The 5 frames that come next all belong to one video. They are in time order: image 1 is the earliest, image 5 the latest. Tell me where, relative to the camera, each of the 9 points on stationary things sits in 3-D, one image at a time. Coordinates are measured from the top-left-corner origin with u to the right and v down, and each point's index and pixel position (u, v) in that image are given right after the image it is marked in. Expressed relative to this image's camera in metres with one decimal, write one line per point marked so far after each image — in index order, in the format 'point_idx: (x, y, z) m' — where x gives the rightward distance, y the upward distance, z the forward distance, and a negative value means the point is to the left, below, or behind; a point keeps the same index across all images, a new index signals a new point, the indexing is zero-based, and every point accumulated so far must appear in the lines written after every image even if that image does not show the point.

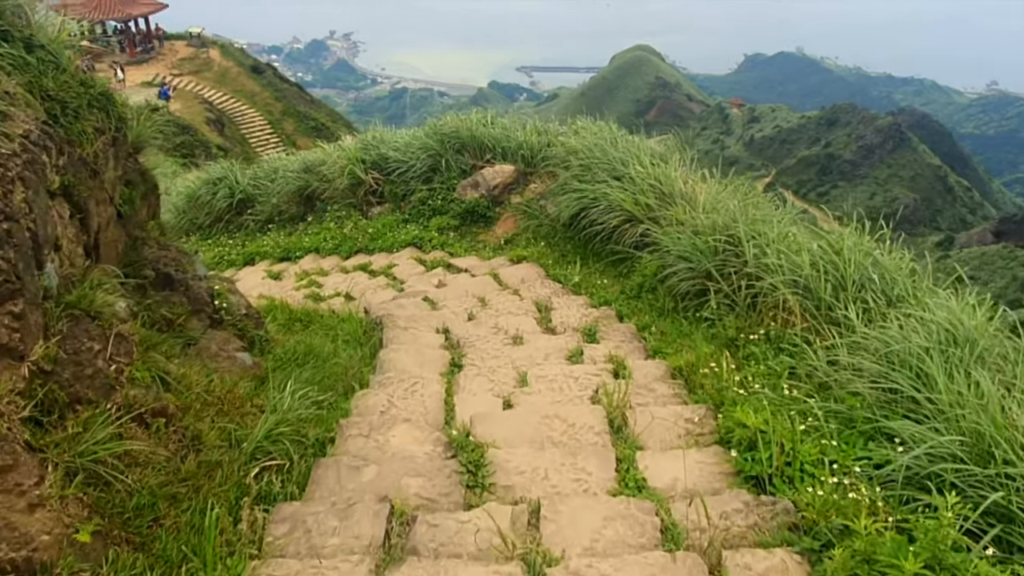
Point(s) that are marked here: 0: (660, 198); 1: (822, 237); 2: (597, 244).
0: (+1.1, +0.7, +5.8) m
1: (+1.8, +0.3, +4.6) m
2: (+0.7, +0.3, +5.9) m
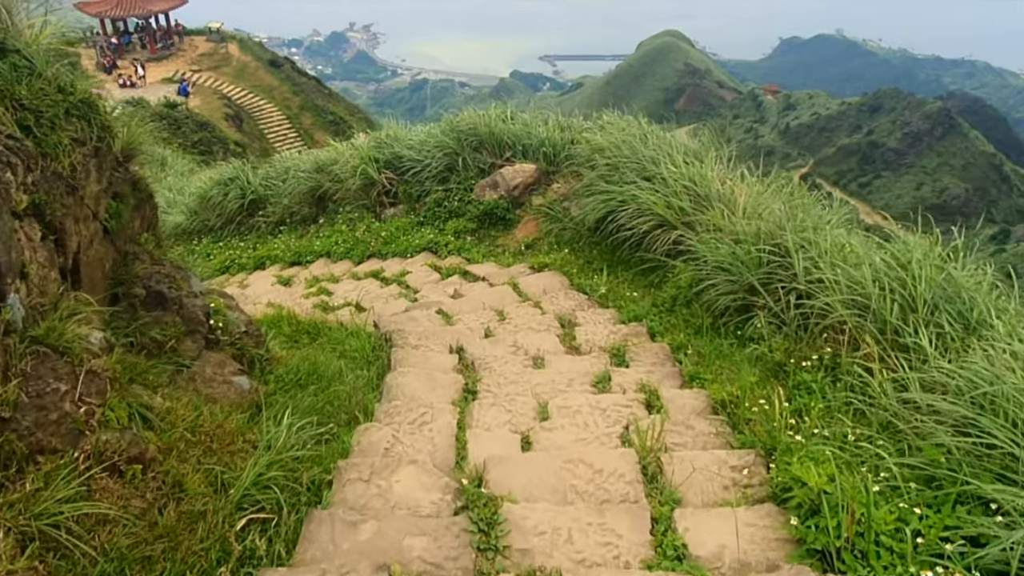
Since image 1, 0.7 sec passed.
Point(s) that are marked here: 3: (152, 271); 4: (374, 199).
0: (+1.2, +0.6, +5.4) m
1: (+1.9, +0.2, +4.2) m
2: (+0.8, +0.3, +5.5) m
3: (-1.6, +0.1, +3.5) m
4: (-1.4, +0.9, +7.8) m
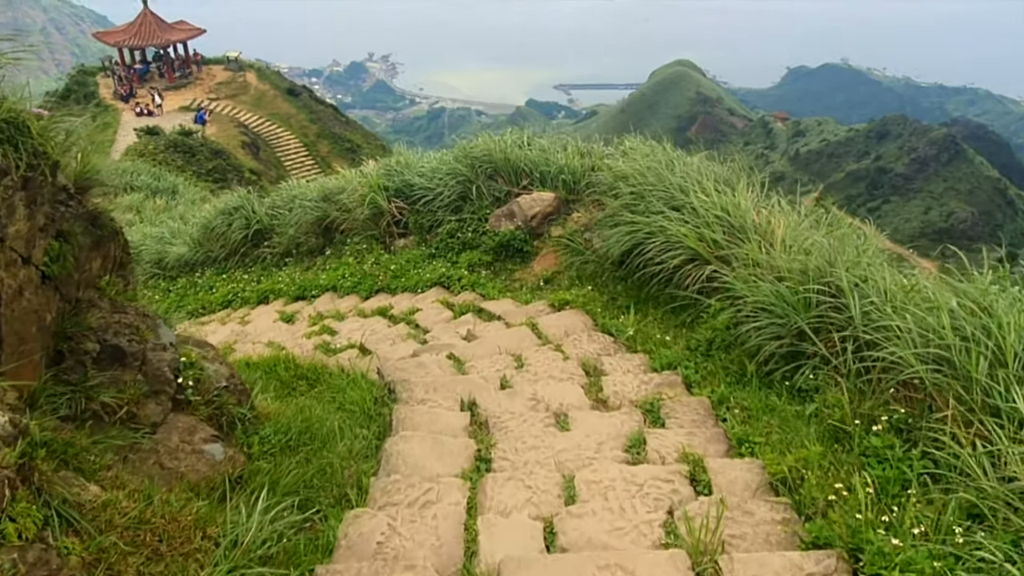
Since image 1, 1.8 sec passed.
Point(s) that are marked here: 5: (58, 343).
0: (+1.4, +0.3, +4.9) m
1: (+2.0, 0.0, +3.6) m
2: (+0.9, 0.0, +5.0) m
3: (-1.5, -0.1, +3.0) m
4: (-1.2, +0.5, +7.3) m
5: (-1.6, -0.2, +2.8) m
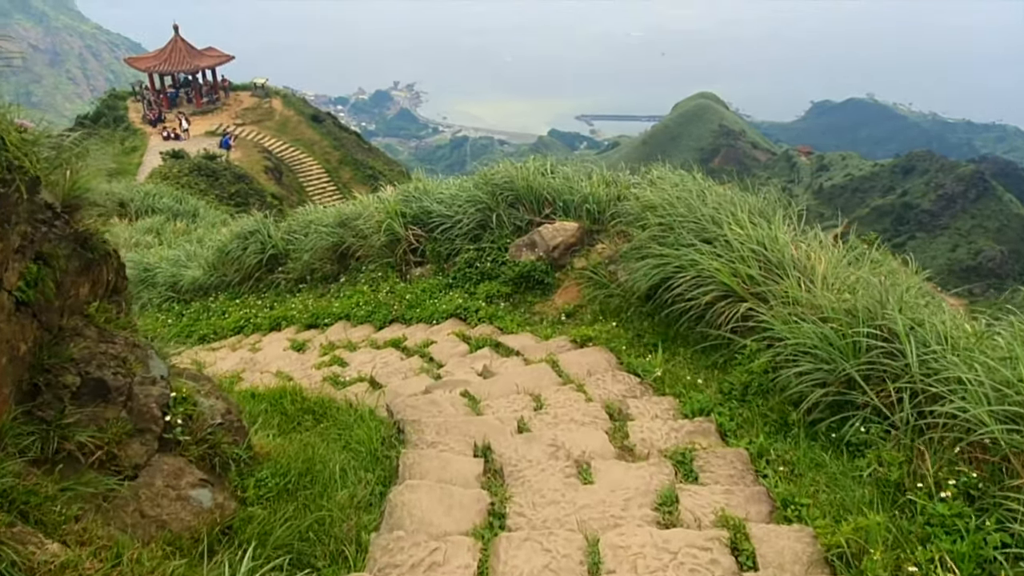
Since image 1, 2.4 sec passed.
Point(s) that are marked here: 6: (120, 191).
0: (+1.5, +0.1, +4.6) m
1: (+2.1, -0.2, +3.3) m
2: (+1.0, -0.2, +4.7) m
3: (-1.5, -0.2, +2.7) m
4: (-1.0, +0.3, +7.1) m
5: (-1.6, -0.3, +2.5) m
6: (-7.3, +1.8, +14.6) m
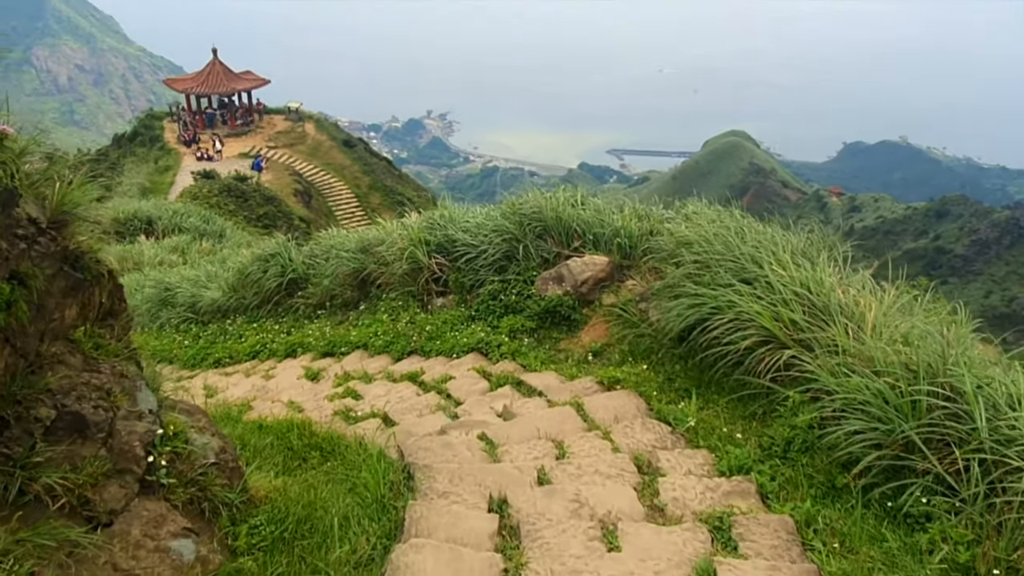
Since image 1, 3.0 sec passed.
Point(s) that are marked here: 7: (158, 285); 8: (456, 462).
0: (+1.6, -0.1, +4.3) m
1: (+2.2, -0.4, +2.9) m
2: (+1.2, -0.5, +4.4) m
3: (-1.4, -0.3, +2.5) m
4: (-0.8, 0.0, +6.9) m
5: (-1.5, -0.3, +2.3) m
6: (-6.8, +1.4, +14.6) m
7: (-4.2, 0.0, +9.2) m
8: (-0.3, -0.8, +3.6) m
